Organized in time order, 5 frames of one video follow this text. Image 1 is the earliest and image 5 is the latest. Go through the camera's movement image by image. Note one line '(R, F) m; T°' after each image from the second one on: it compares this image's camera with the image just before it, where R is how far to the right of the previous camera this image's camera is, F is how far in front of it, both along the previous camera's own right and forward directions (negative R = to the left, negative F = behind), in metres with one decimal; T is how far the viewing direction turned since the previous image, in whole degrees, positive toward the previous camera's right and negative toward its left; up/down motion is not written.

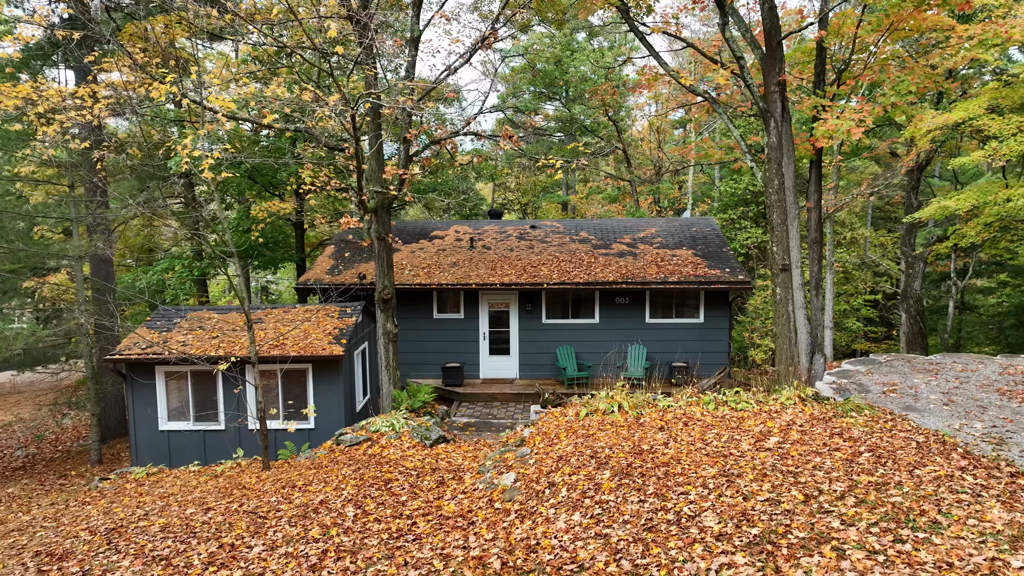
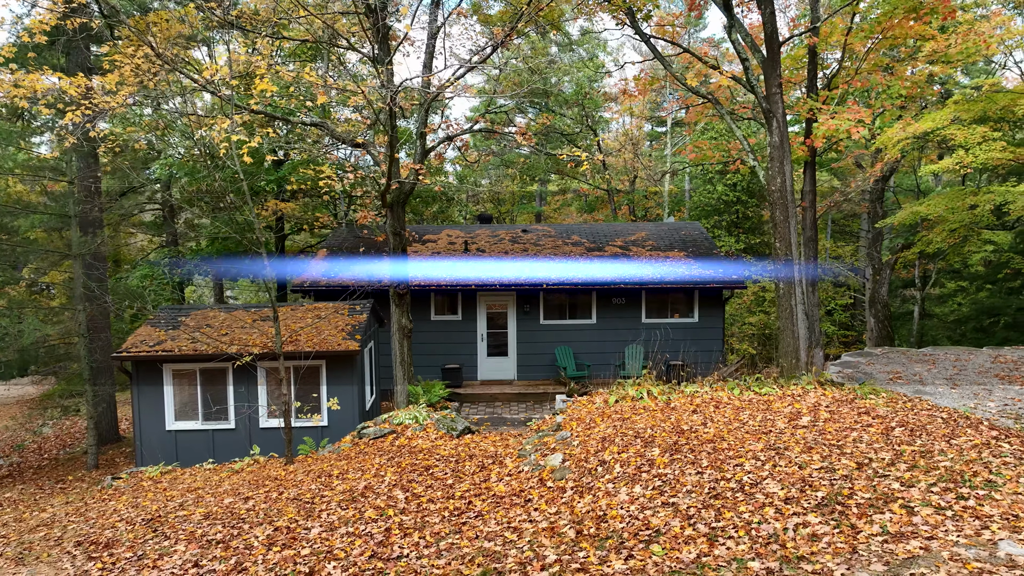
(-0.8, 0.0) m; +3°
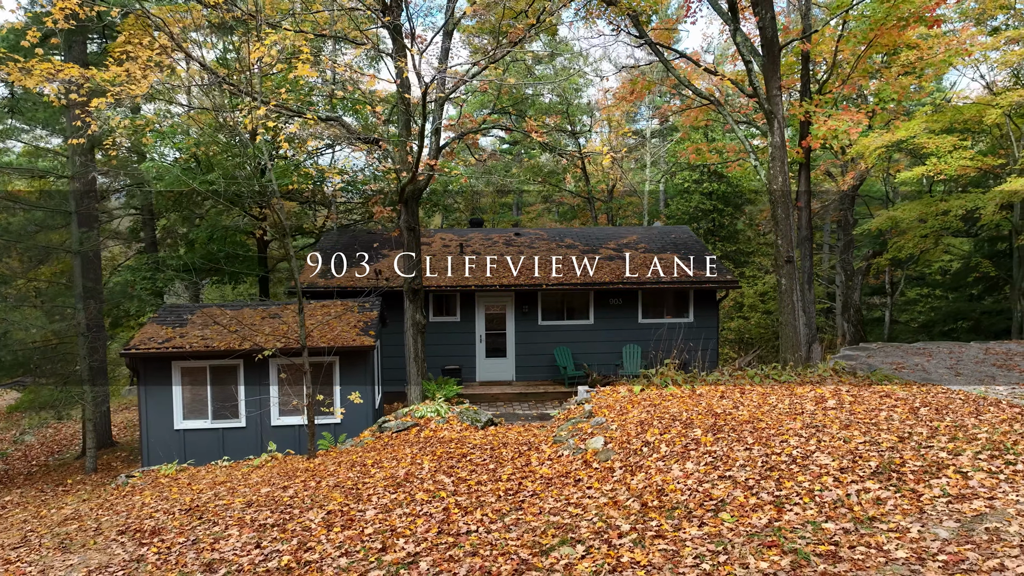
(-0.7, 0.0) m; +2°
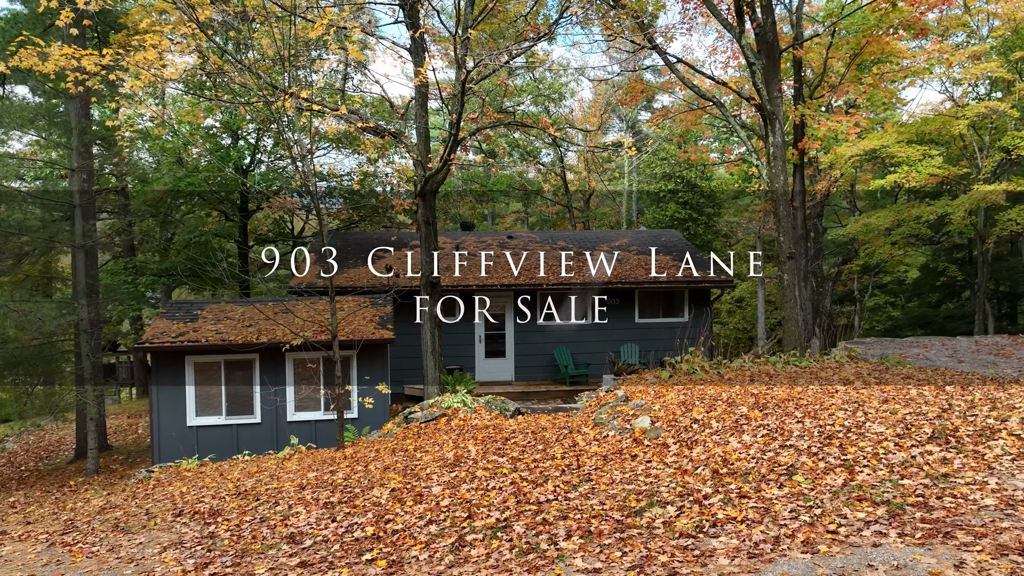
(-0.8, 0.0) m; +3°
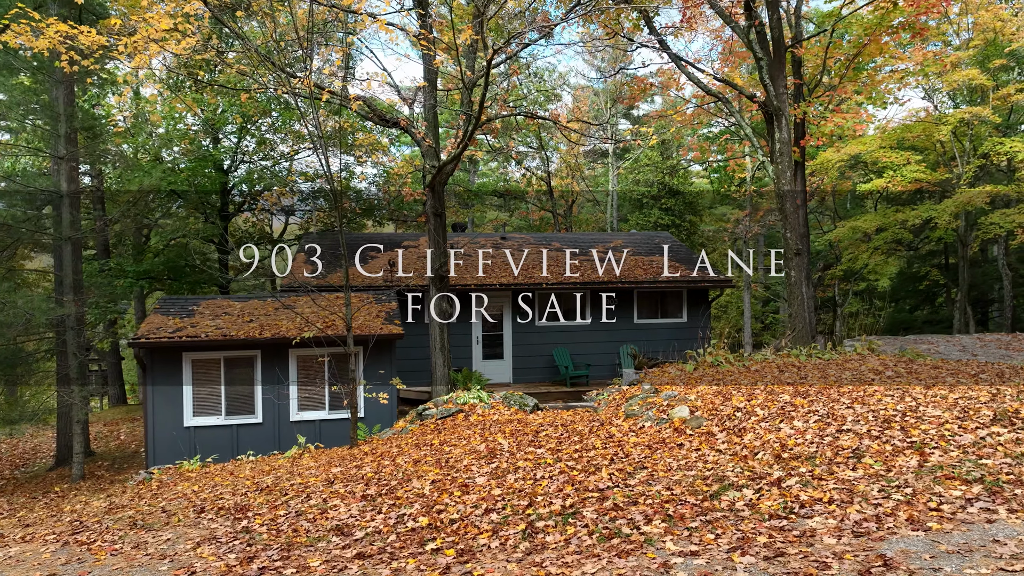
(-0.6, +0.3) m; +2°
